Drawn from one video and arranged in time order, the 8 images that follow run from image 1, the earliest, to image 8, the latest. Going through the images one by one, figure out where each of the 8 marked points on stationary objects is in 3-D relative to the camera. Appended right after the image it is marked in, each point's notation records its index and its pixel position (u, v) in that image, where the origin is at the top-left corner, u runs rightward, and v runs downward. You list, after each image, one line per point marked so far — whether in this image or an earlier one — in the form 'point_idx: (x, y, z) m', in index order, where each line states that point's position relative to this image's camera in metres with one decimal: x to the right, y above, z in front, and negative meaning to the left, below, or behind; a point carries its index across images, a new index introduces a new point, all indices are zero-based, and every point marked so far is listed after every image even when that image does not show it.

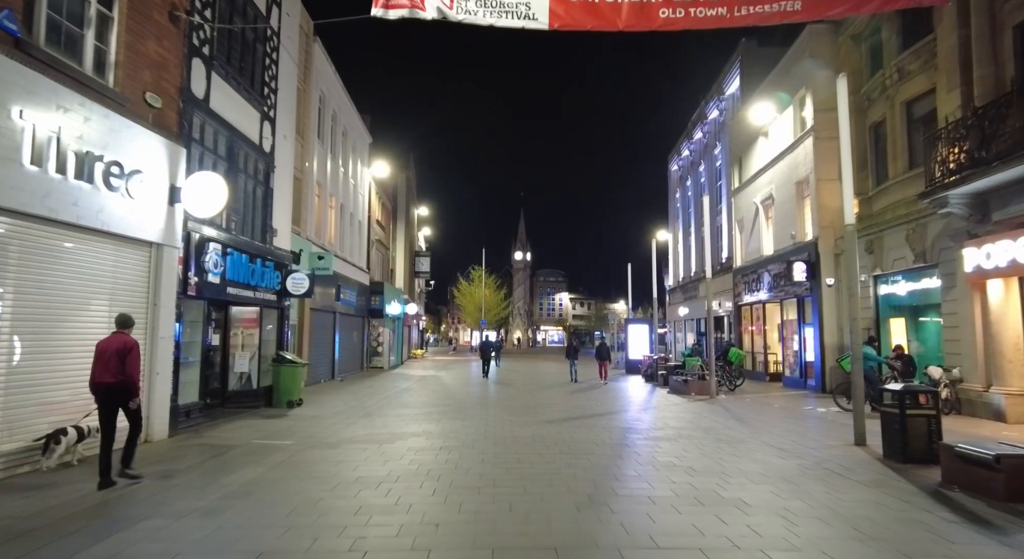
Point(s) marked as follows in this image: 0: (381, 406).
0: (-3.3, -3.2, +15.7) m
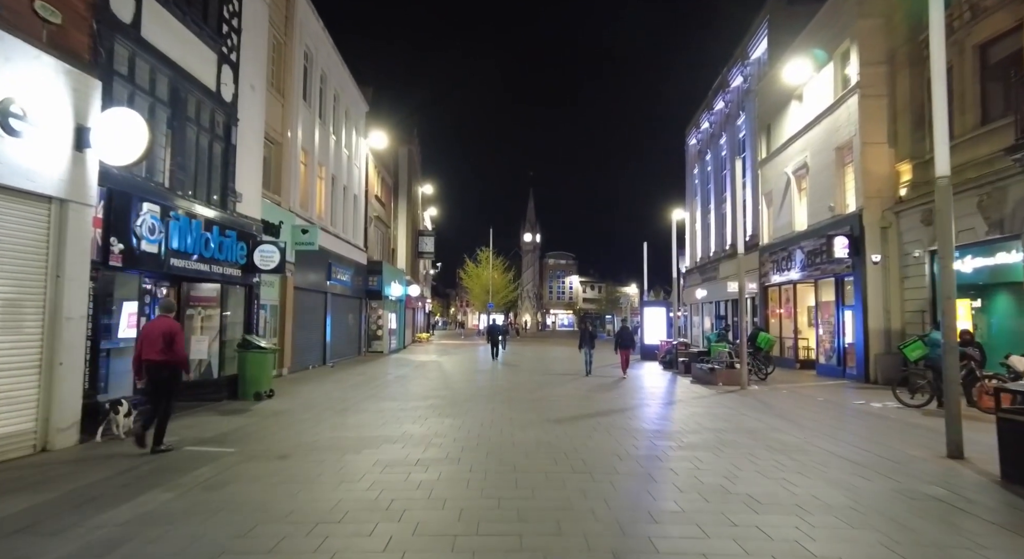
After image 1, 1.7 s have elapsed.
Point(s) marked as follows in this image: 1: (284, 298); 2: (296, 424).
0: (-3.2, -2.7, +13.7) m
1: (-6.7, -0.5, +18.0) m
2: (-3.4, -2.3, +9.8) m
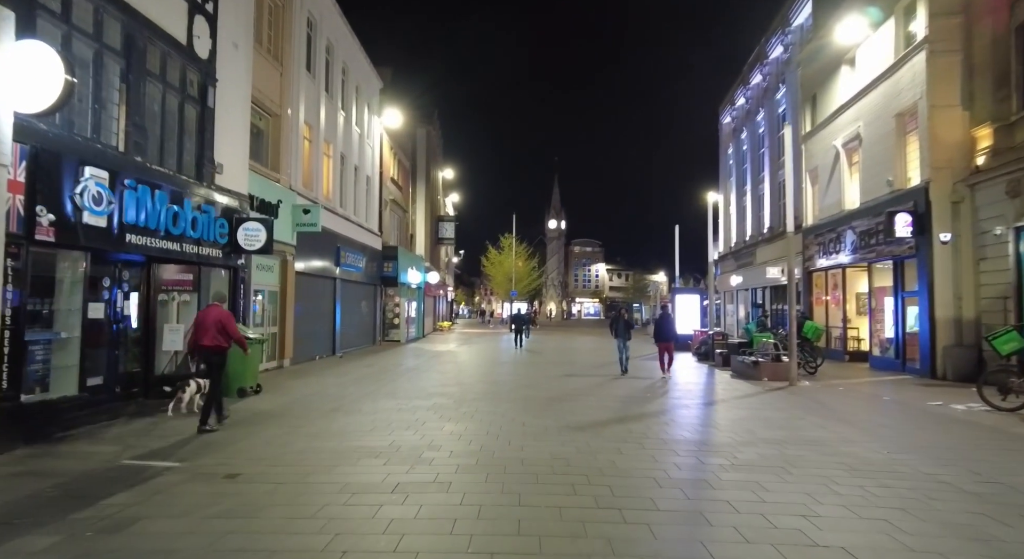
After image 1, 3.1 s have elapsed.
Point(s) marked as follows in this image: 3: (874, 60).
0: (-2.8, -2.3, +12.3) m
1: (-6.2, -0.1, +16.7) m
2: (-3.3, -2.0, +8.4) m
3: (+10.8, +6.6, +18.4) m
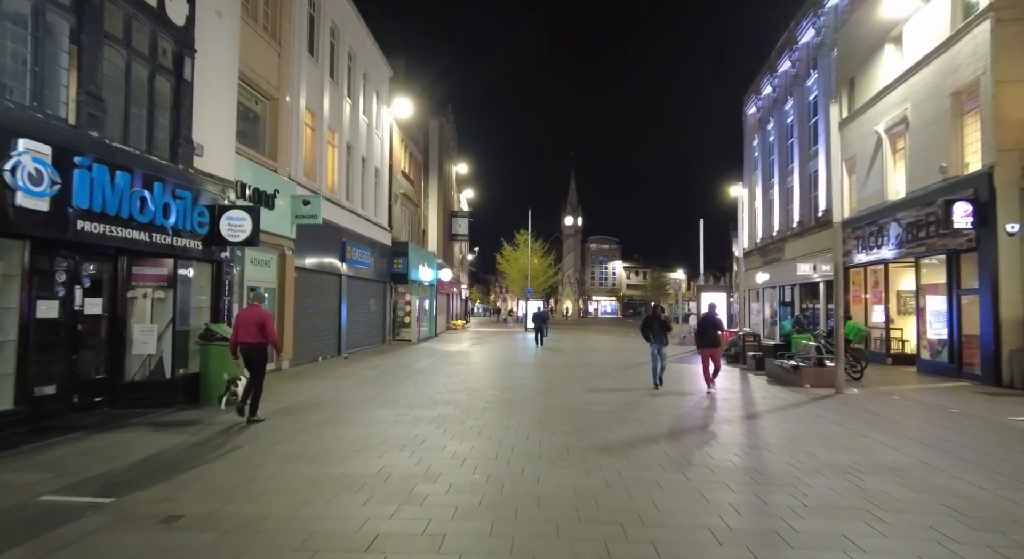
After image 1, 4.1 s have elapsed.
0: (-2.6, -2.2, +11.1) m
1: (-5.8, 0.0, +15.5) m
2: (-3.1, -2.0, +7.2) m
3: (+11.2, +6.7, +16.8) m
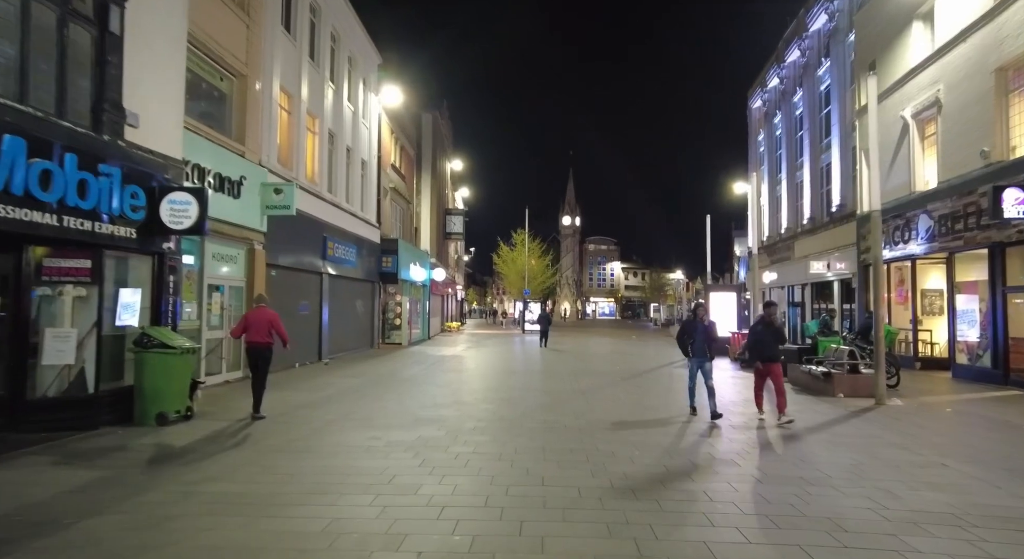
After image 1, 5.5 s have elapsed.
0: (-2.6, -2.2, +9.5) m
1: (-5.9, 0.0, +13.9) m
2: (-3.1, -1.9, +5.6) m
3: (+11.1, +6.7, +15.3) m
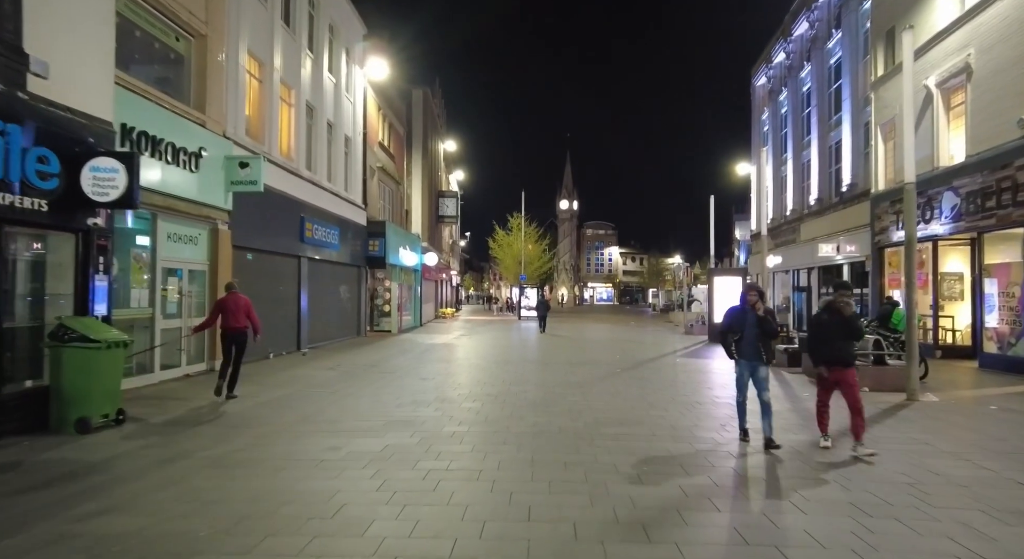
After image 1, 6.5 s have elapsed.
0: (-2.8, -1.9, +8.3) m
1: (-6.1, +0.4, +12.6) m
2: (-3.3, -1.7, +4.3) m
3: (+10.9, +7.1, +13.9) m
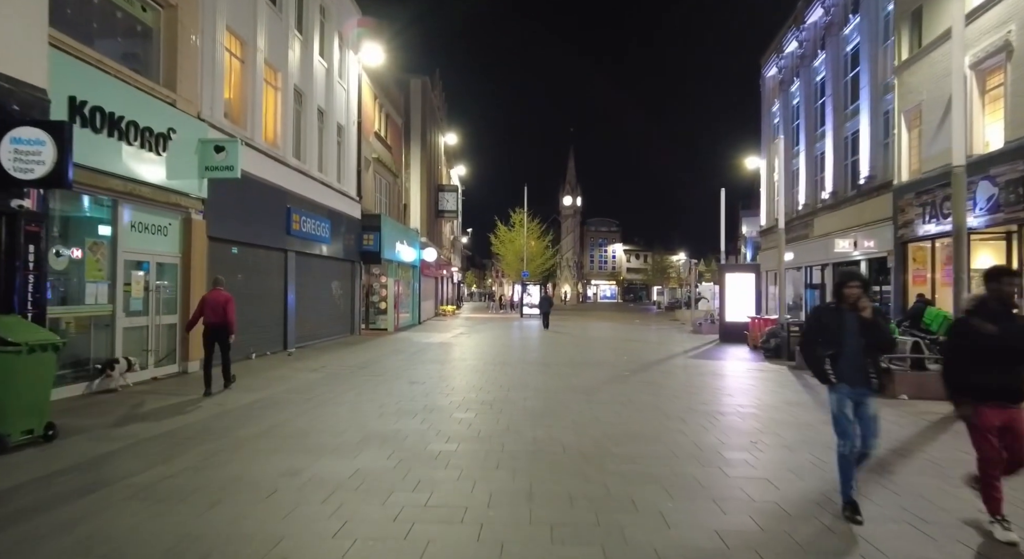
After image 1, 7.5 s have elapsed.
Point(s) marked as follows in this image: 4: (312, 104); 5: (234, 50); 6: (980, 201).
0: (-2.8, -1.8, +7.2) m
1: (-6.1, +0.5, +11.6) m
2: (-3.3, -1.7, +3.3) m
3: (+10.9, +7.2, +12.7) m
4: (-6.0, +5.3, +18.5) m
5: (-6.3, +5.2, +14.1) m
6: (+11.0, +1.9, +14.5) m
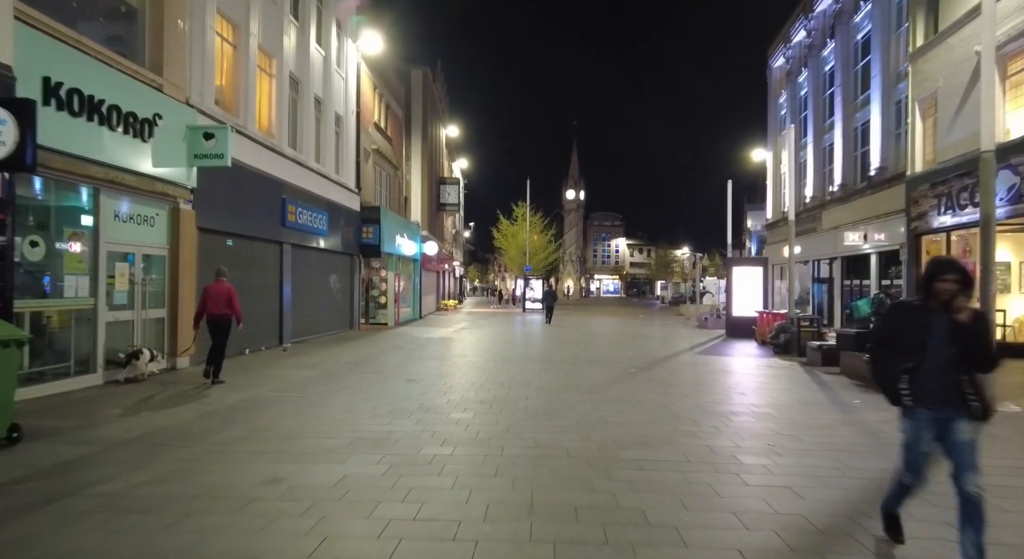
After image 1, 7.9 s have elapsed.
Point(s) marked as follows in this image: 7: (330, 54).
0: (-2.8, -1.7, +6.7) m
1: (-6.1, +0.6, +11.1) m
2: (-3.4, -1.6, +2.8) m
3: (+11.0, +7.4, +12.1) m
4: (-5.9, +5.5, +18.0) m
5: (-6.3, +5.4, +13.6) m
6: (+11.1, +2.0, +13.9) m
7: (-5.8, +7.2, +19.7) m
